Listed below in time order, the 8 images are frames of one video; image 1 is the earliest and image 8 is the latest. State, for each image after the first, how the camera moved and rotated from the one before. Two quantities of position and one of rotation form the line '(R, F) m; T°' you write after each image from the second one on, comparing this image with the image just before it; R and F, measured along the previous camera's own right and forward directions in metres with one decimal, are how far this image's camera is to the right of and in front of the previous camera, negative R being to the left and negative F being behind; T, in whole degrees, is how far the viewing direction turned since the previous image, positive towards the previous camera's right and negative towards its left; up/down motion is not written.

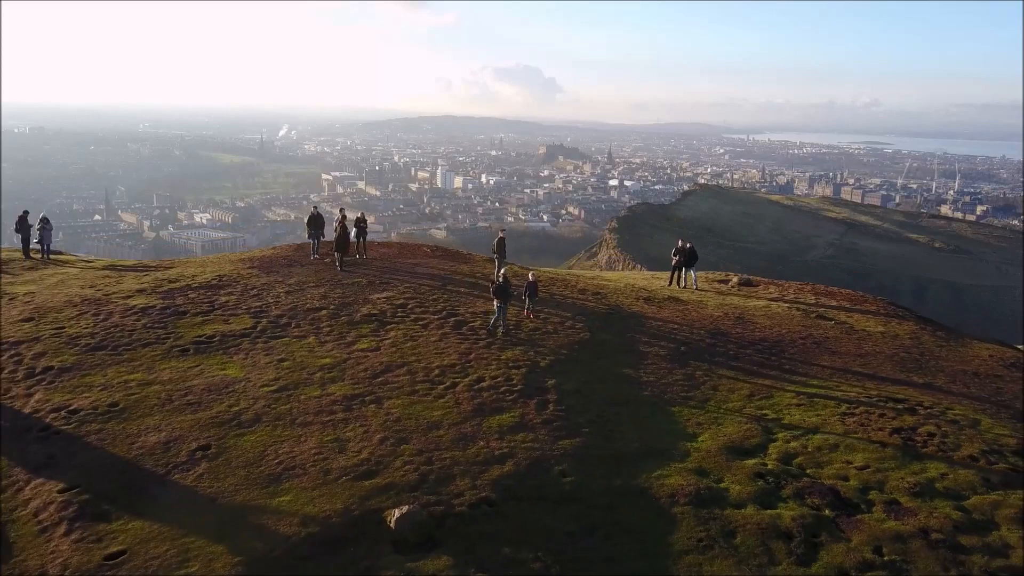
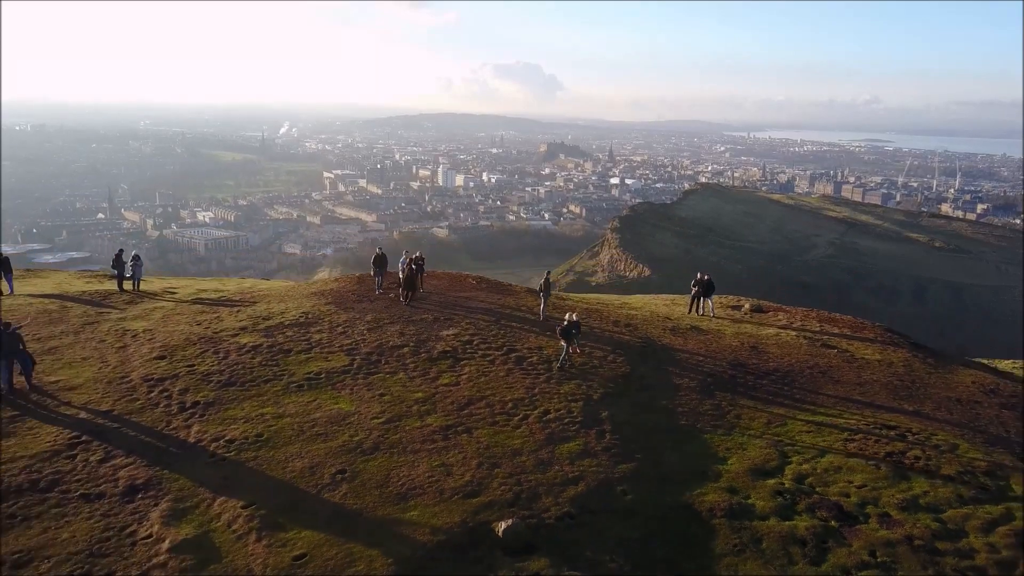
(-0.3, -0.6) m; 0°
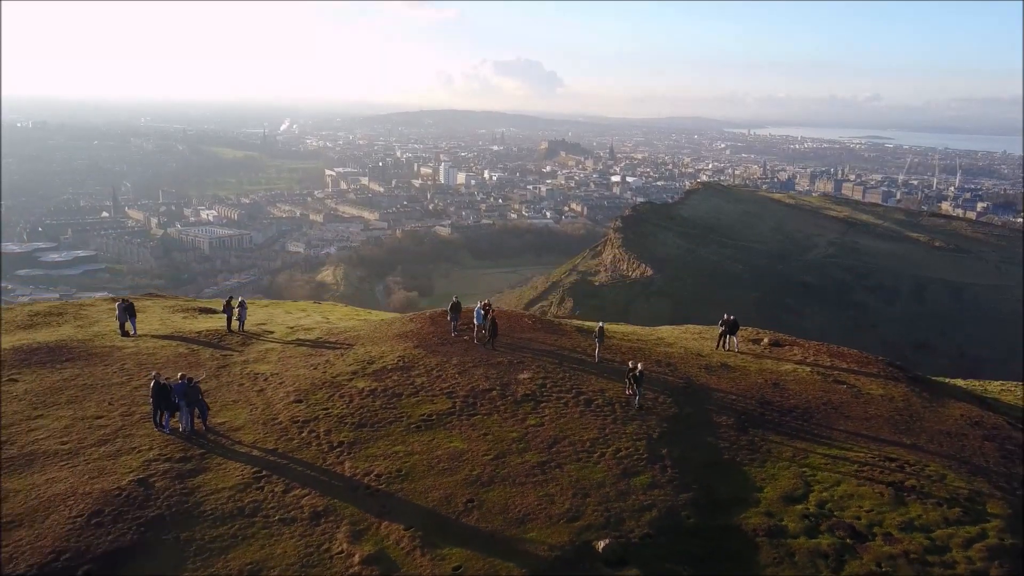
(-0.5, -0.9) m; 0°
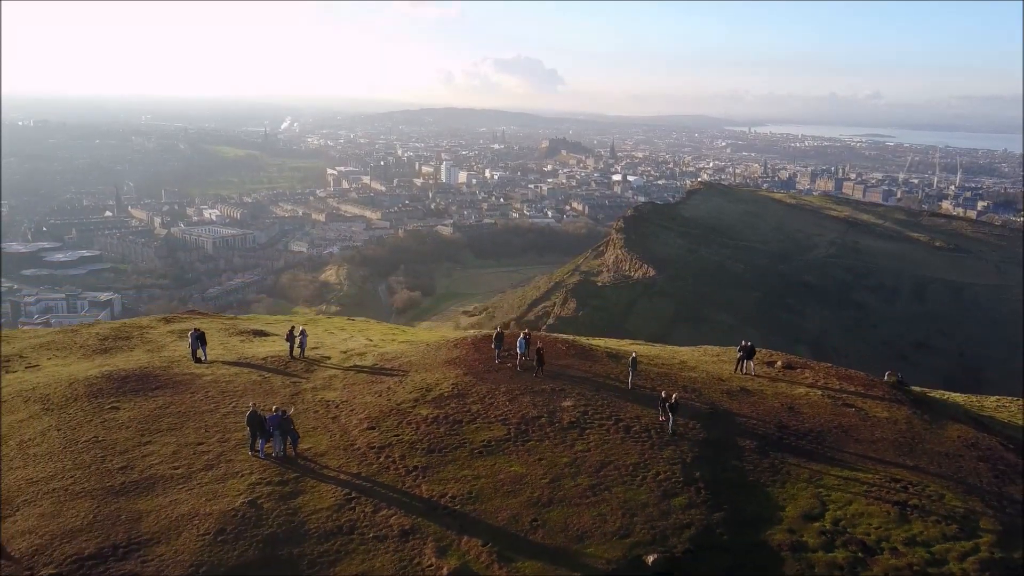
(-0.4, -0.6) m; 0°
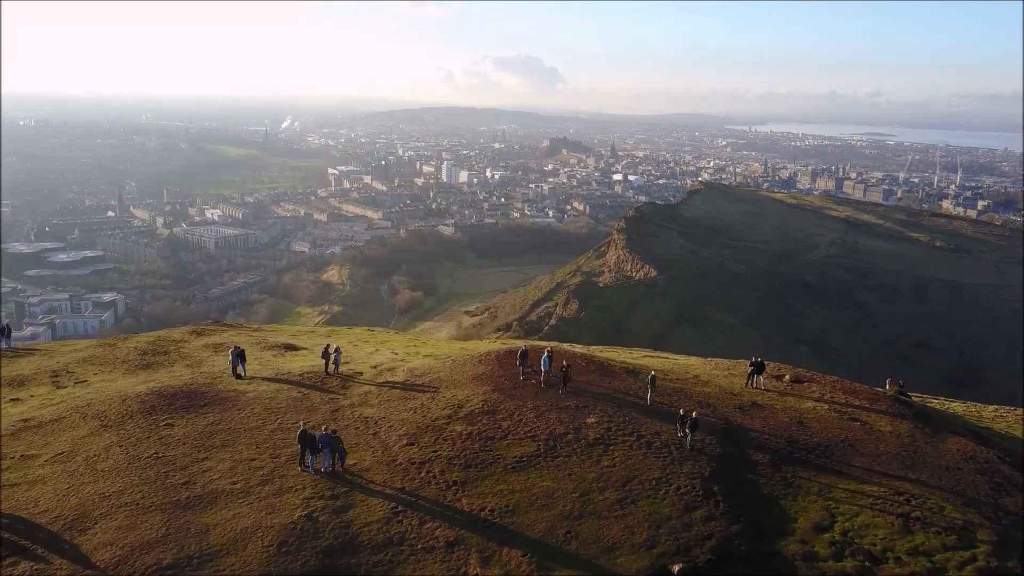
(-0.3, -0.4) m; 0°
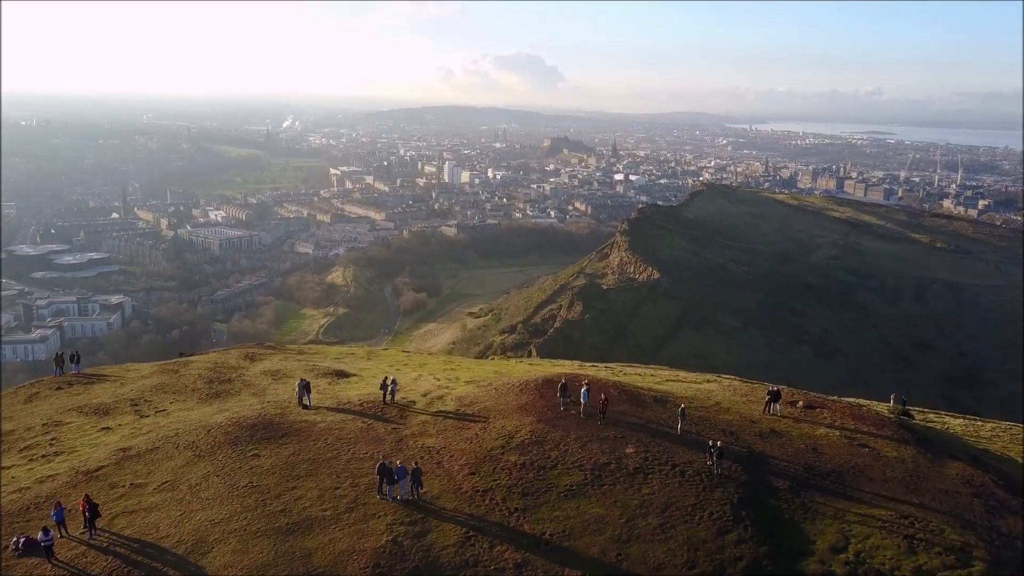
(-0.5, -0.8) m; 0°
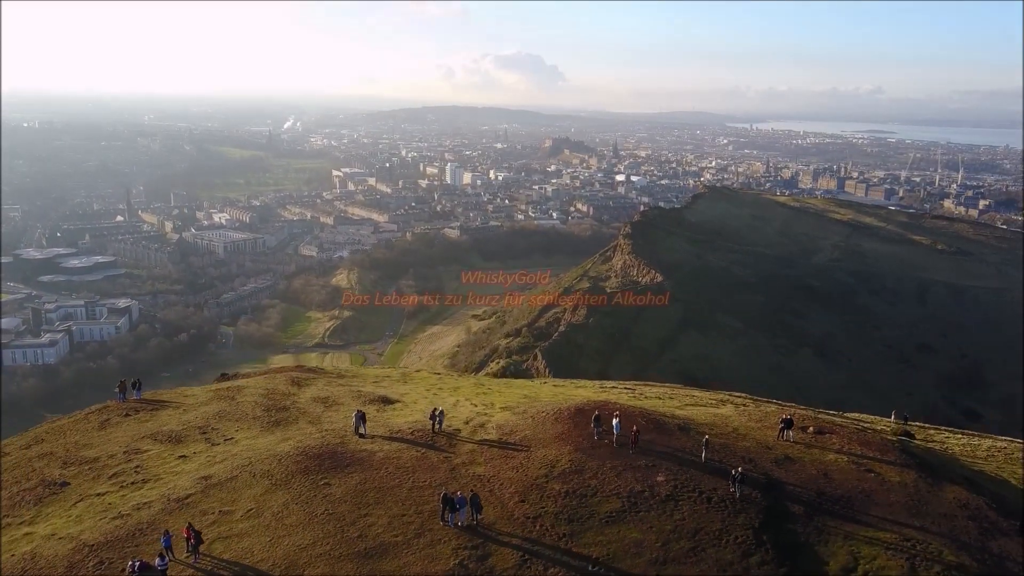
(-0.5, -0.8) m; 0°
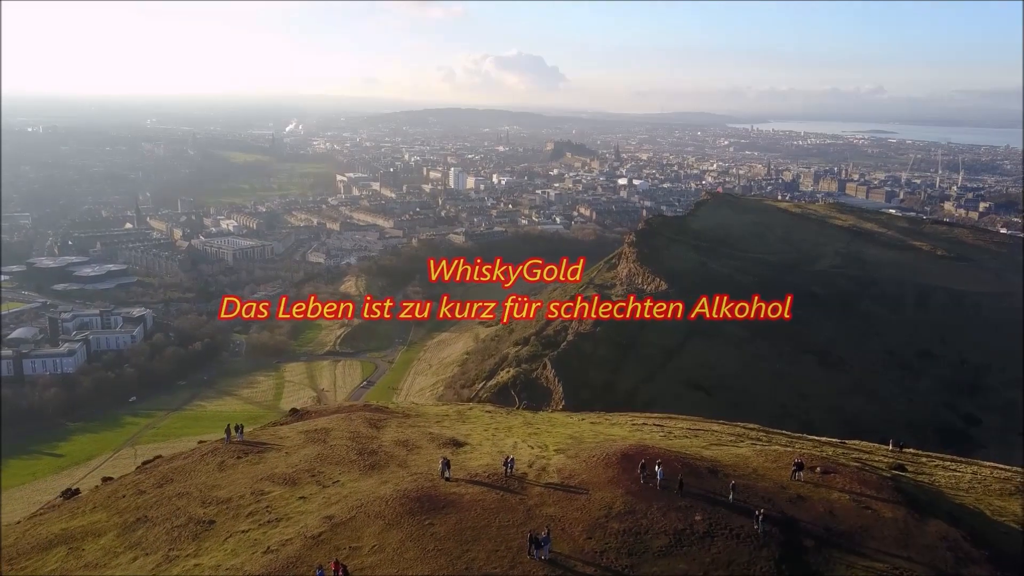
(-1.0, -1.9) m; 0°
